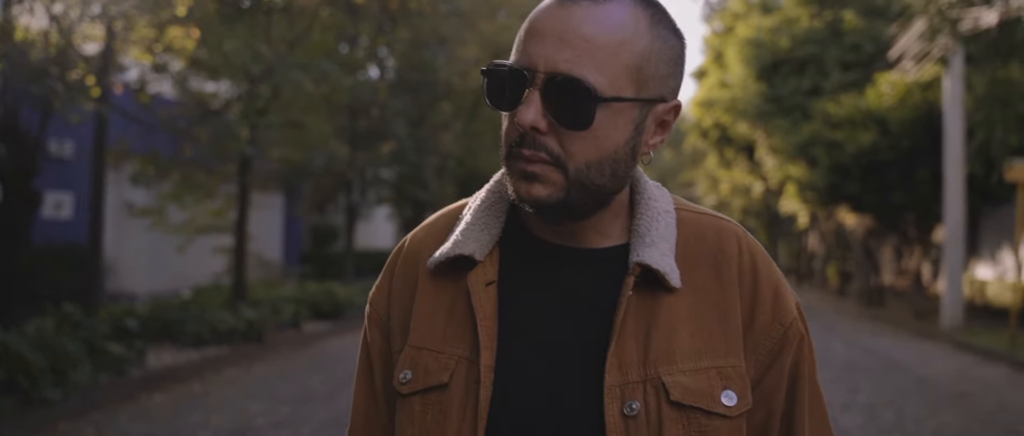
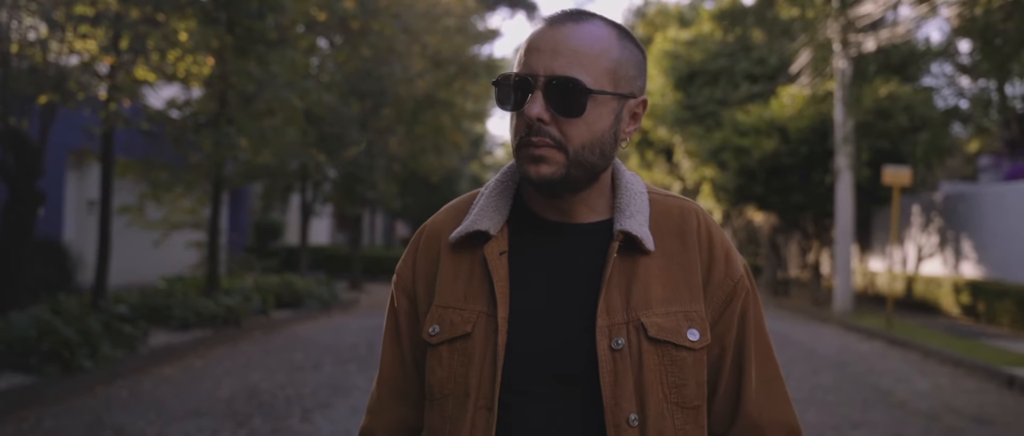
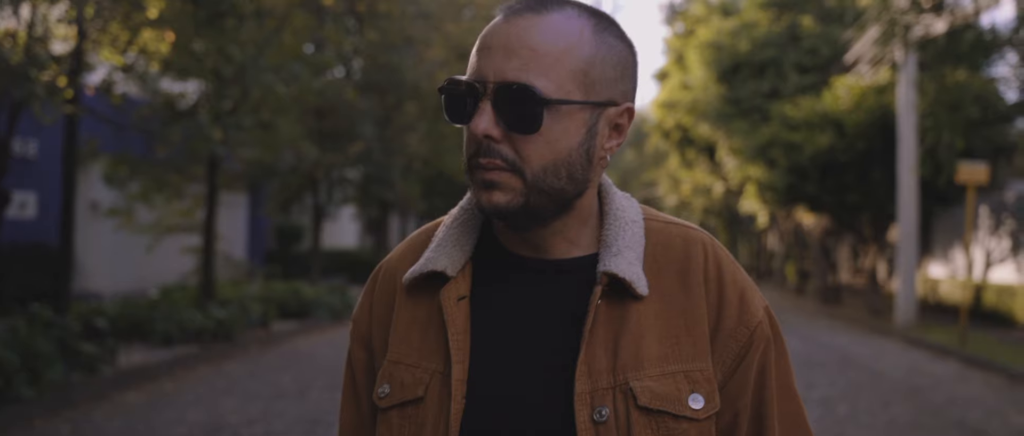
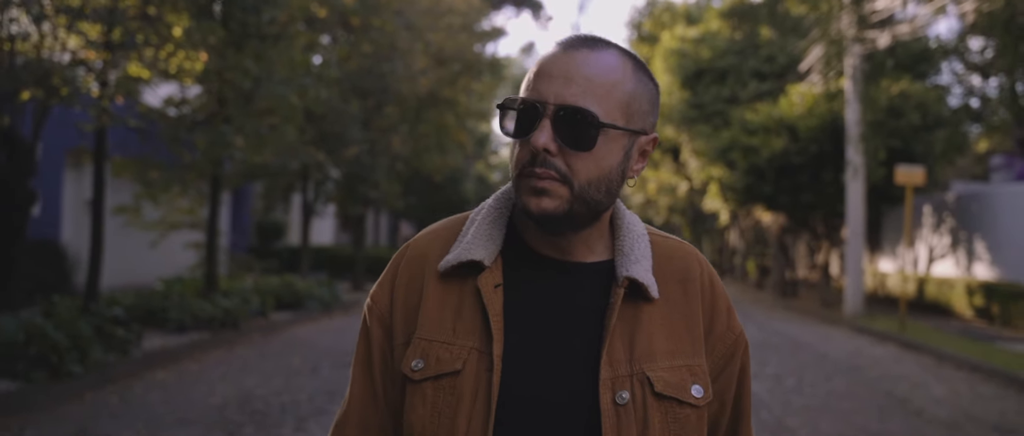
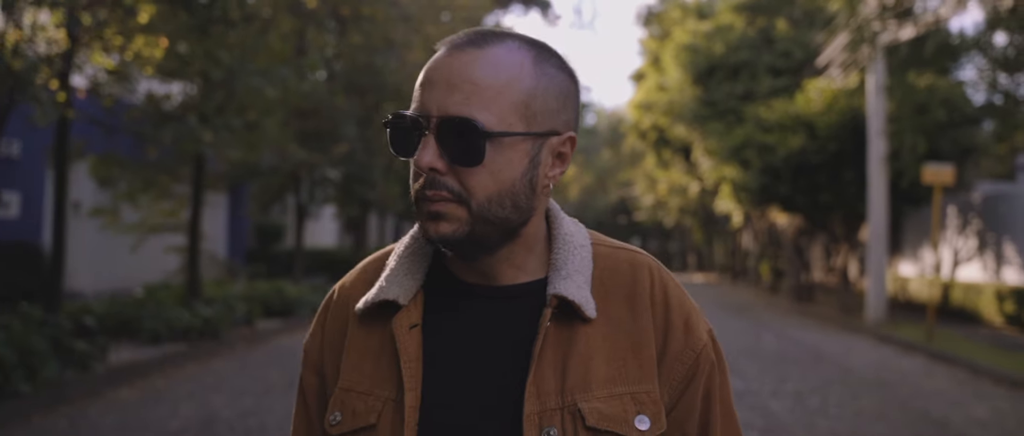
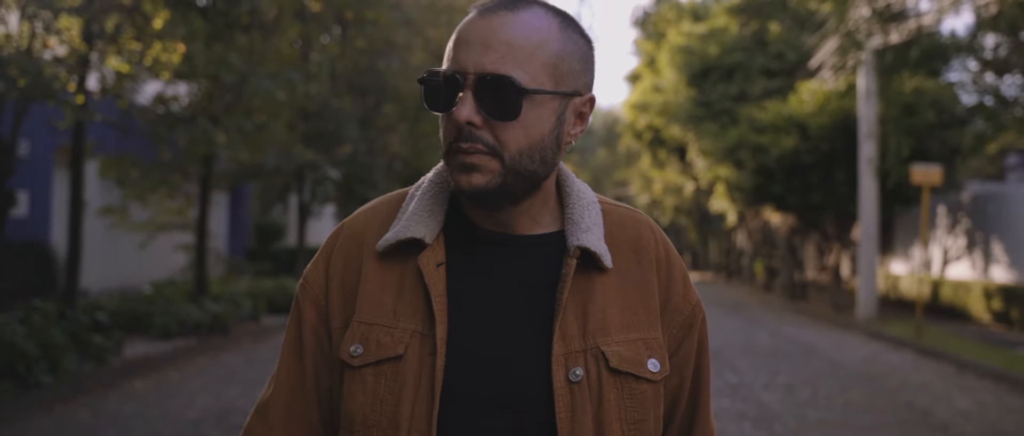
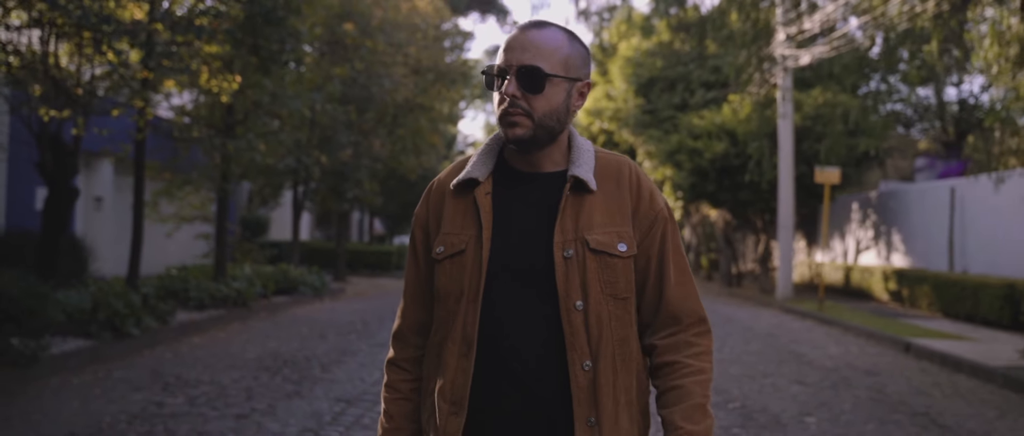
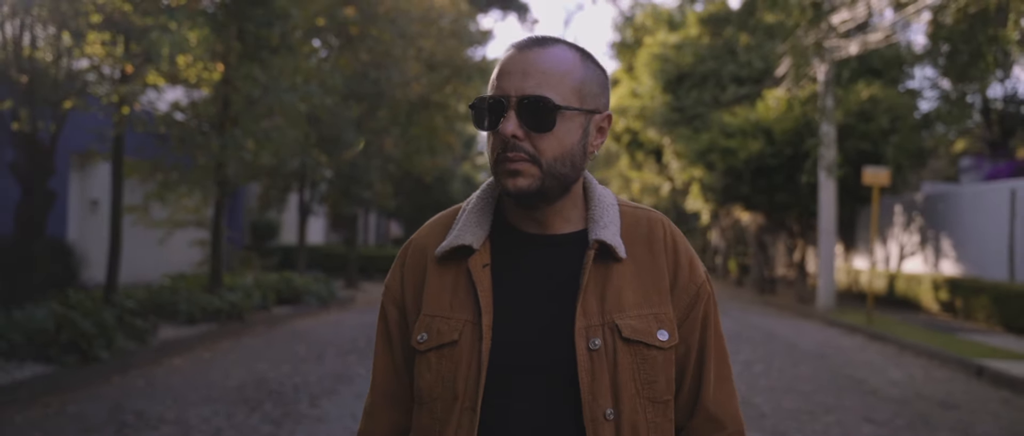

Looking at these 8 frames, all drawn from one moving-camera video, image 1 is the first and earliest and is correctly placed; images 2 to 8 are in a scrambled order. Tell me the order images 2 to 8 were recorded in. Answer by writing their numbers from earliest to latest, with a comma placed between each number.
3, 5, 6, 4, 2, 8, 7
